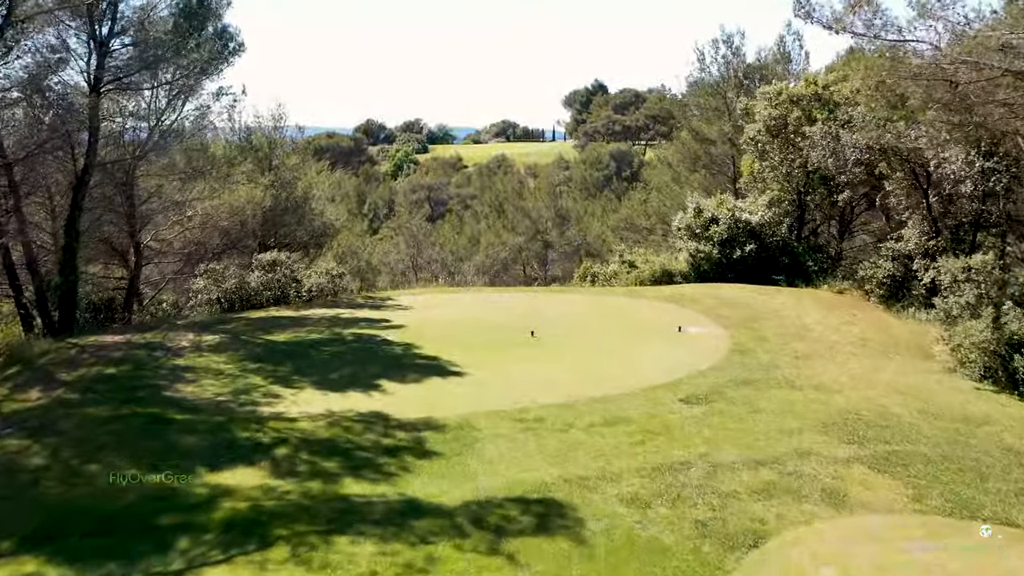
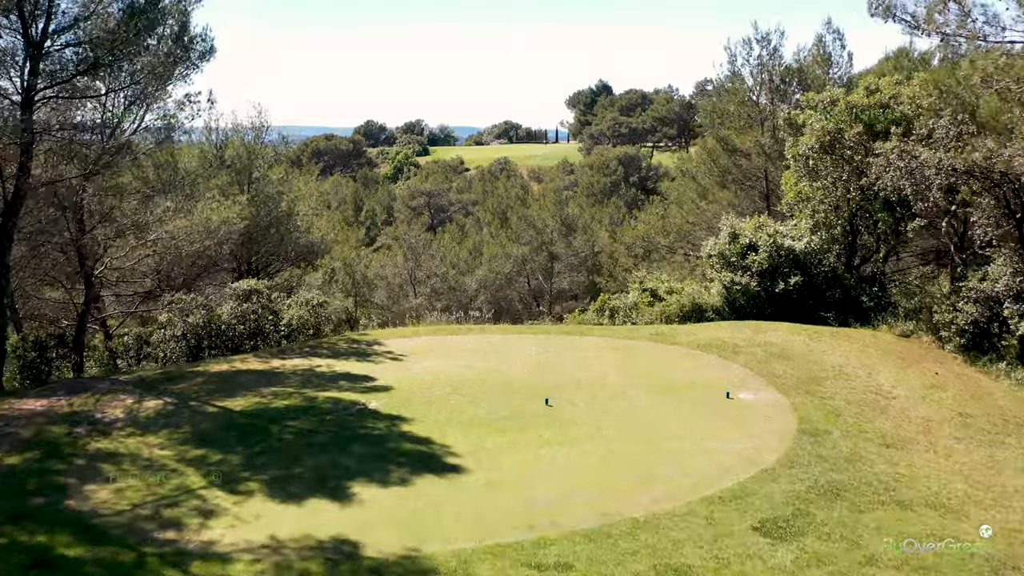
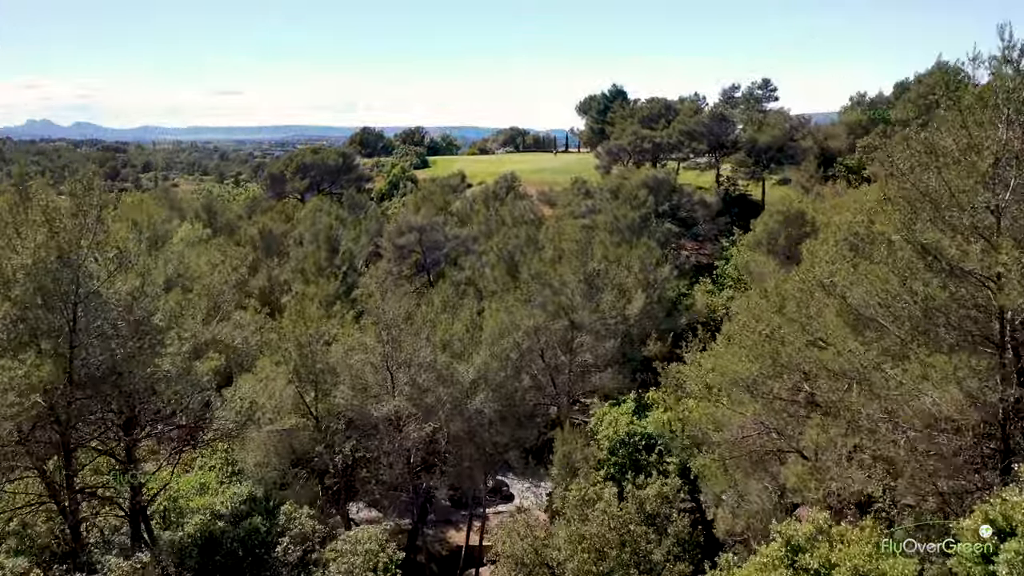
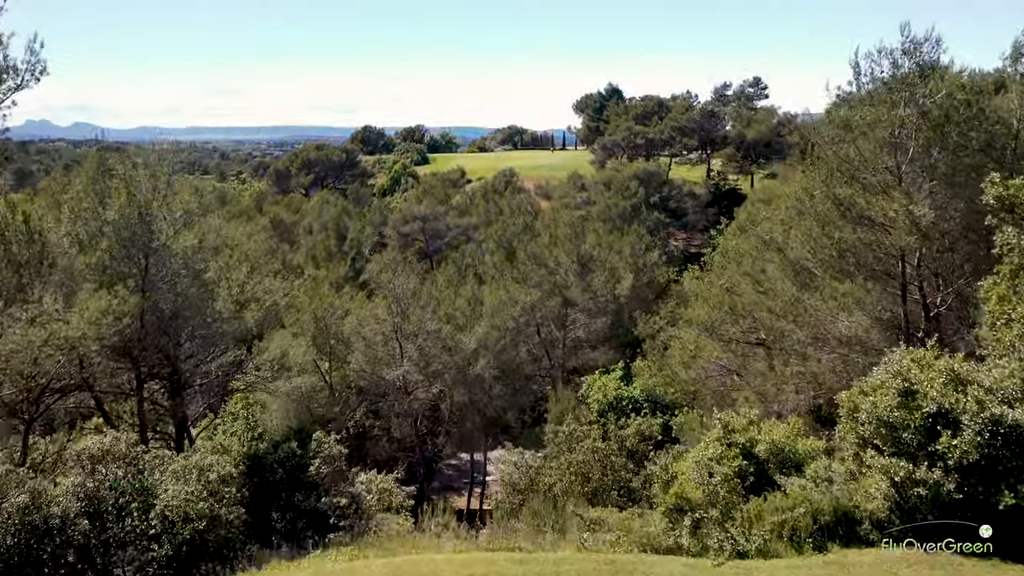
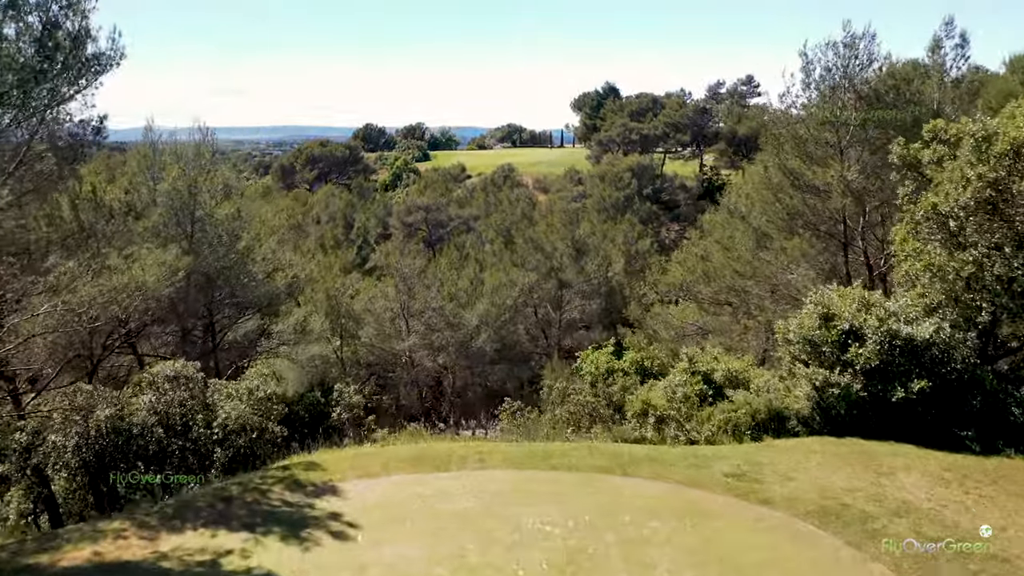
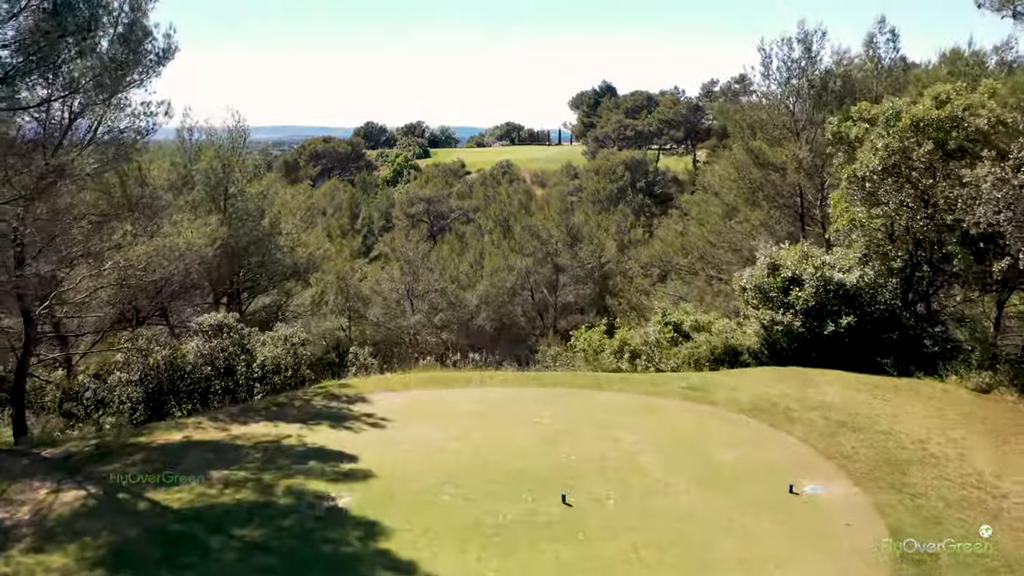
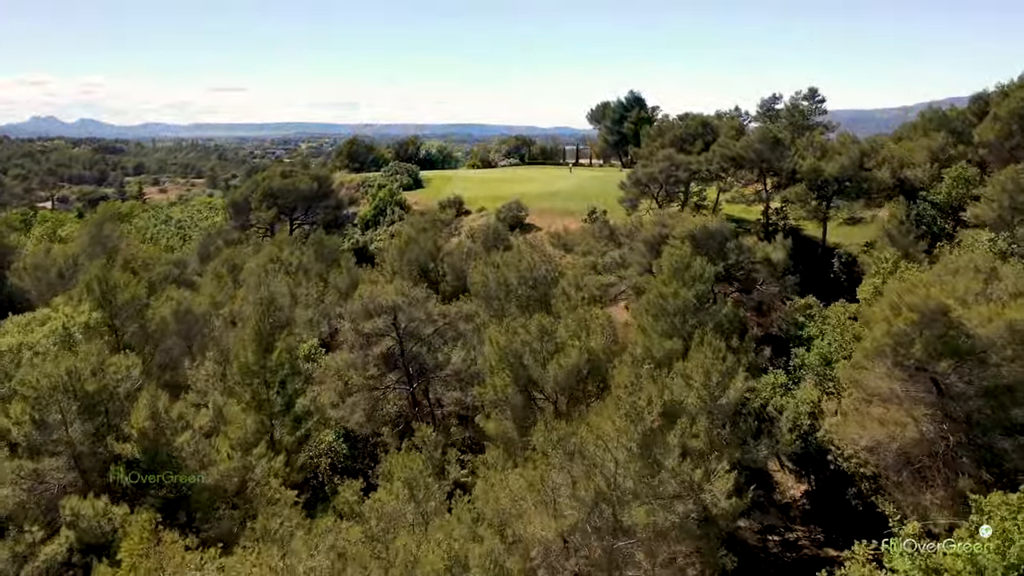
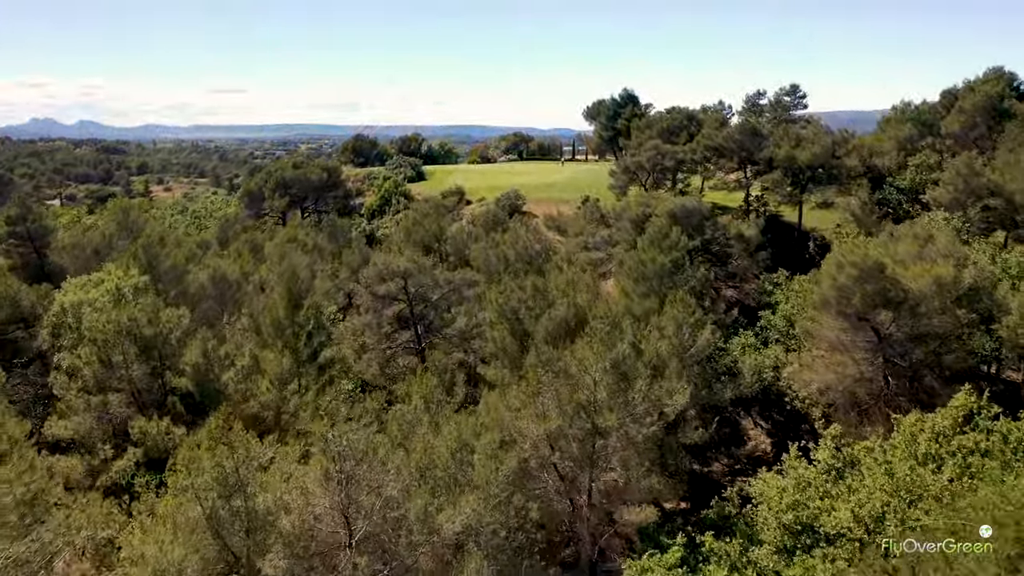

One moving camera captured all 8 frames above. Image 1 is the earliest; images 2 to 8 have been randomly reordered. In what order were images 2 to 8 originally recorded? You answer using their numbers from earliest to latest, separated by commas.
2, 6, 5, 4, 3, 8, 7
